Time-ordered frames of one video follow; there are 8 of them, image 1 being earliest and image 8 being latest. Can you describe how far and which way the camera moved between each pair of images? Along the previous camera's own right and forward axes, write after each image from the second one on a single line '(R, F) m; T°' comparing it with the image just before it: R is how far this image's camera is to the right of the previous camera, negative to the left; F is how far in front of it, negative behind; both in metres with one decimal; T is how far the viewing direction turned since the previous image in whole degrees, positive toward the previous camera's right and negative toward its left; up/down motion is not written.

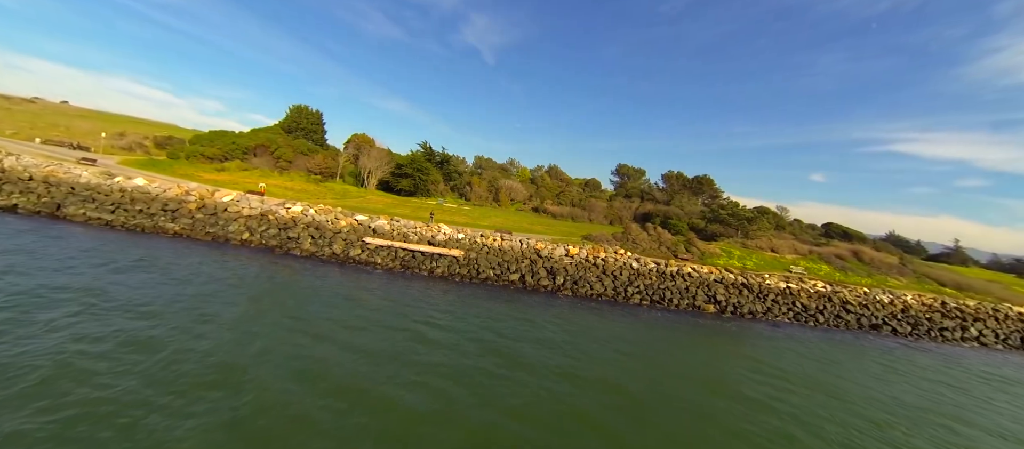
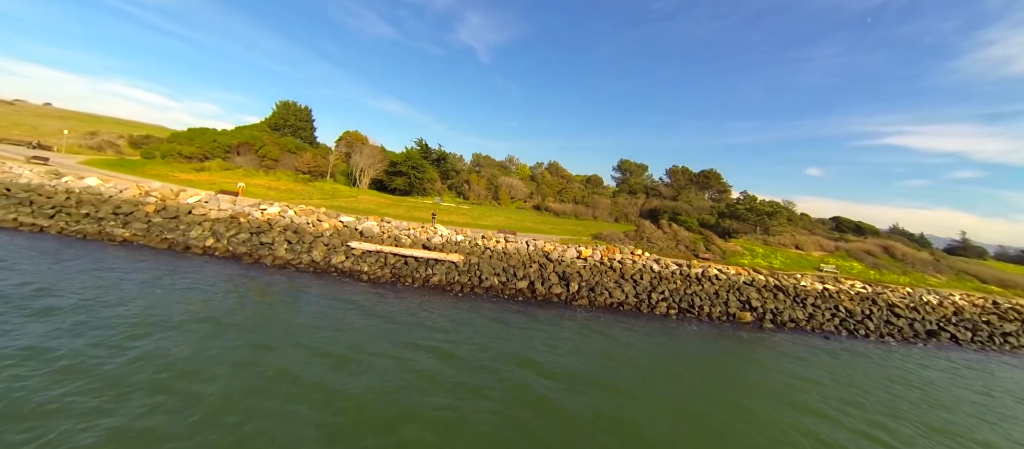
(-0.4, +2.7) m; 0°
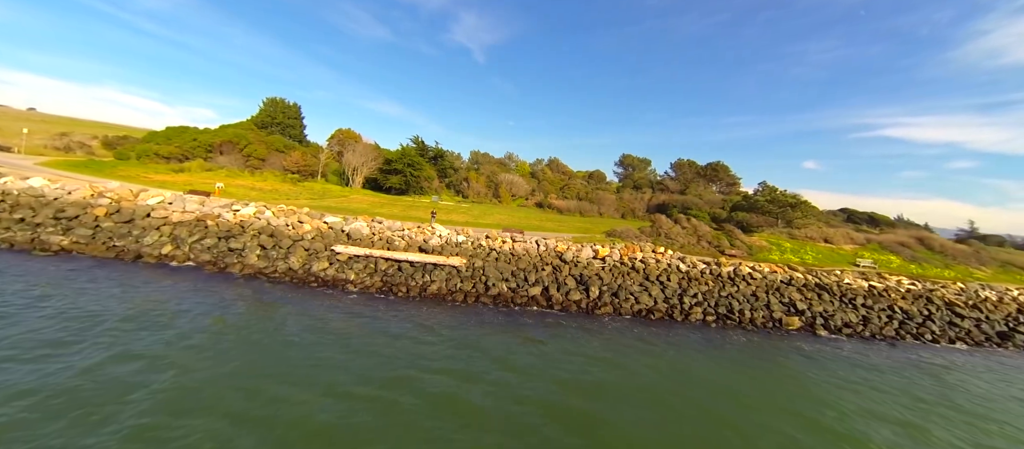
(-0.5, +2.5) m; 0°
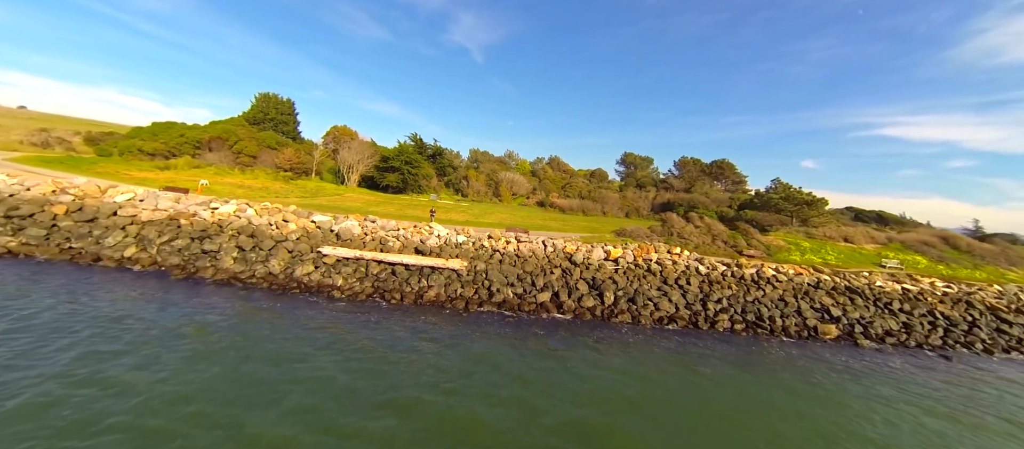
(-0.3, +1.6) m; 0°
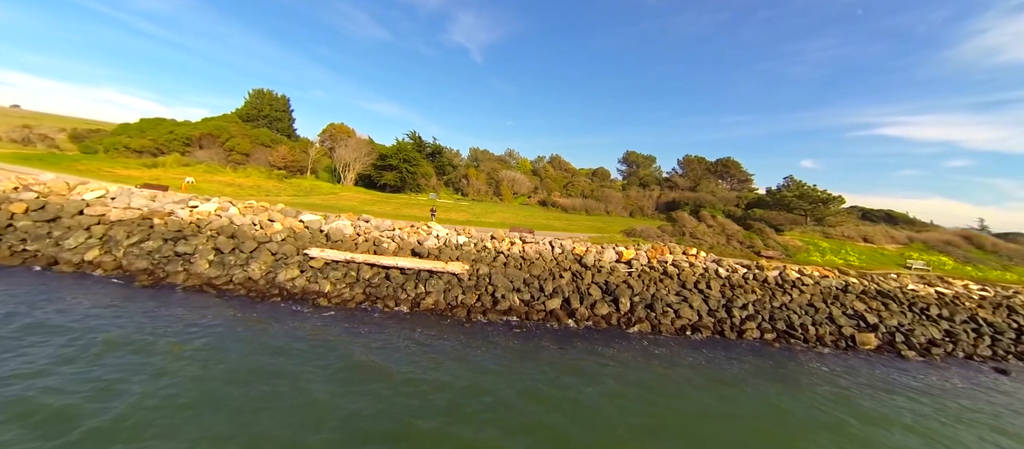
(-0.2, +1.3) m; 0°
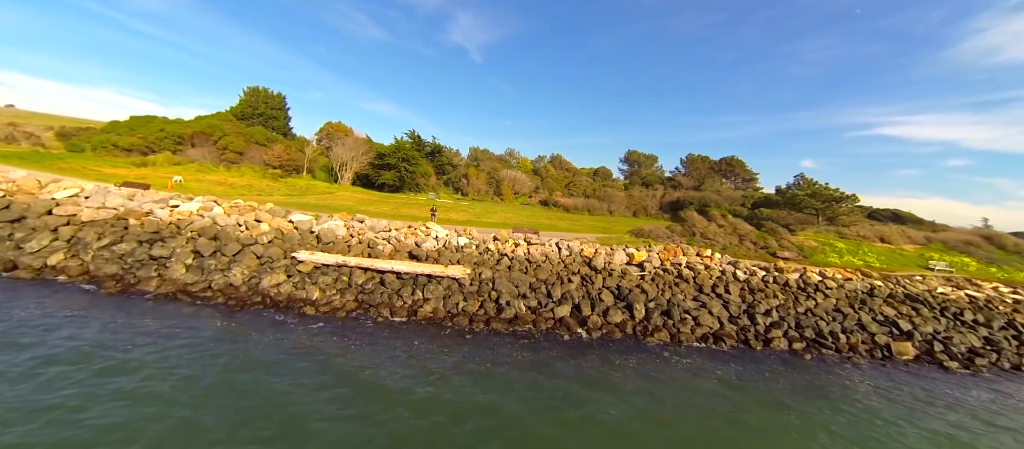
(-0.2, +1.0) m; 0°
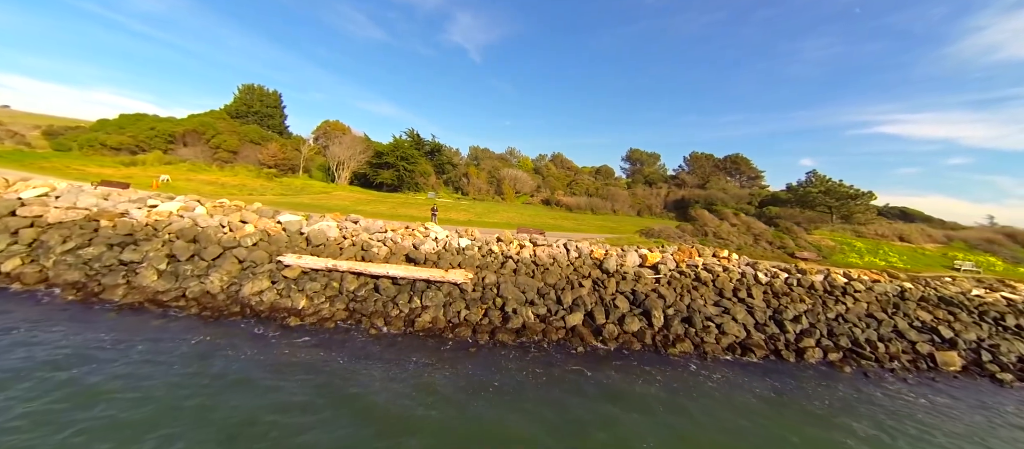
(-0.2, +1.0) m; 0°
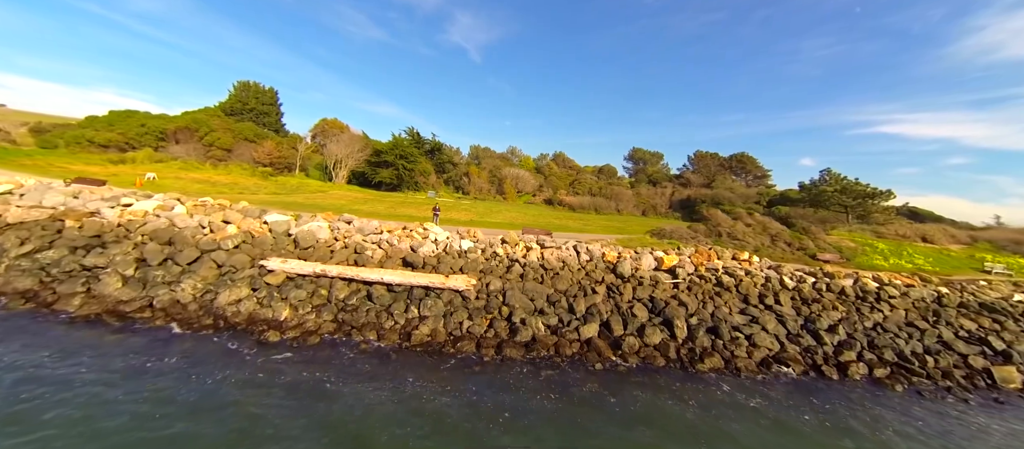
(-0.2, +1.1) m; 0°
